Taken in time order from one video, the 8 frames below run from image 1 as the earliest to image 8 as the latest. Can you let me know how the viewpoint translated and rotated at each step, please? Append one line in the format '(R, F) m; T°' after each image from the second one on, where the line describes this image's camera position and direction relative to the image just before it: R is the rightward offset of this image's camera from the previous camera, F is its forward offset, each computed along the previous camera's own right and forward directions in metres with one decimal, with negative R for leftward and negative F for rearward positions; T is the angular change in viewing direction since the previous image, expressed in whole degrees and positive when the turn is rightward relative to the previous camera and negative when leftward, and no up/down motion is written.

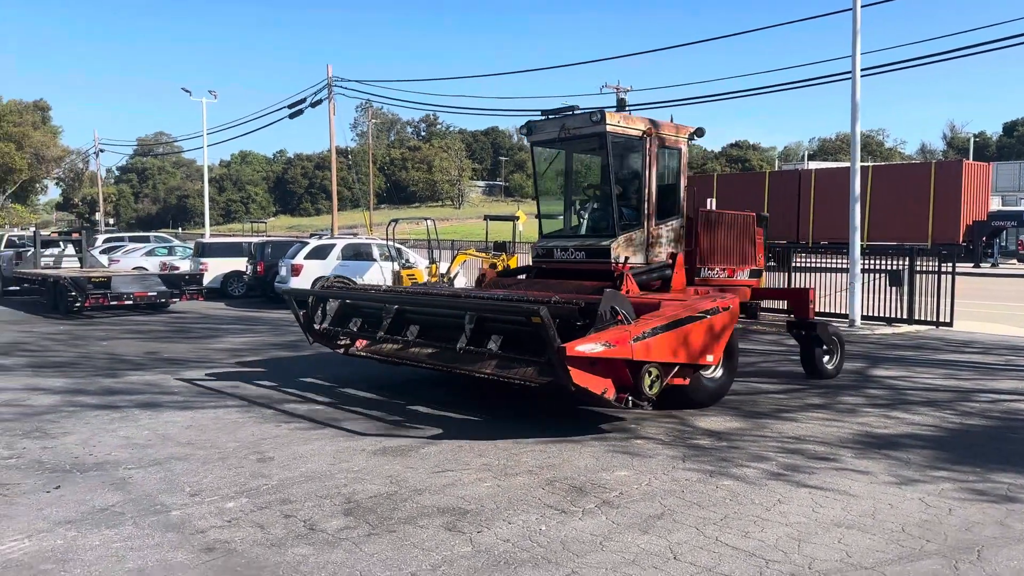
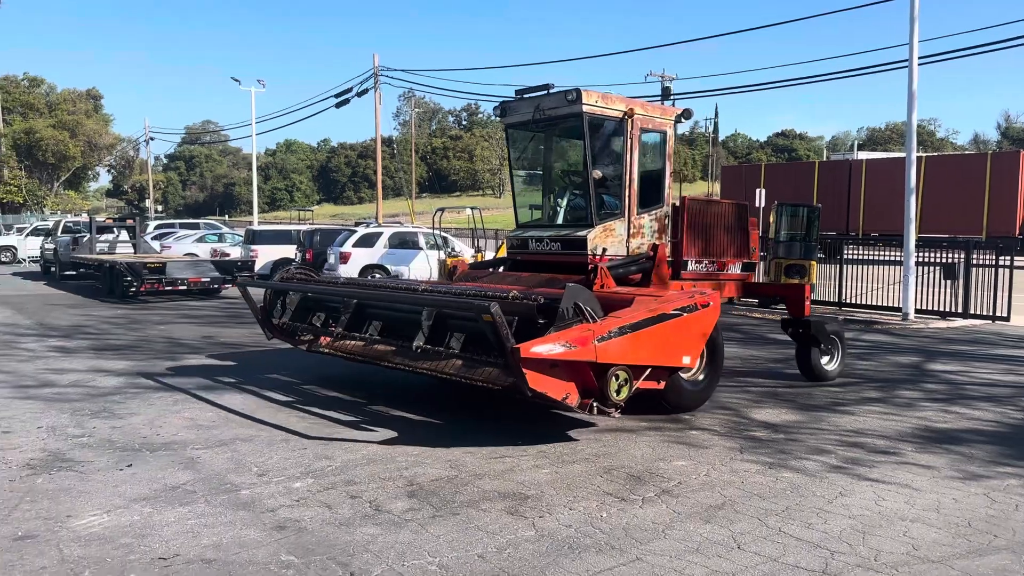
(-0.1, 0.0) m; -3°
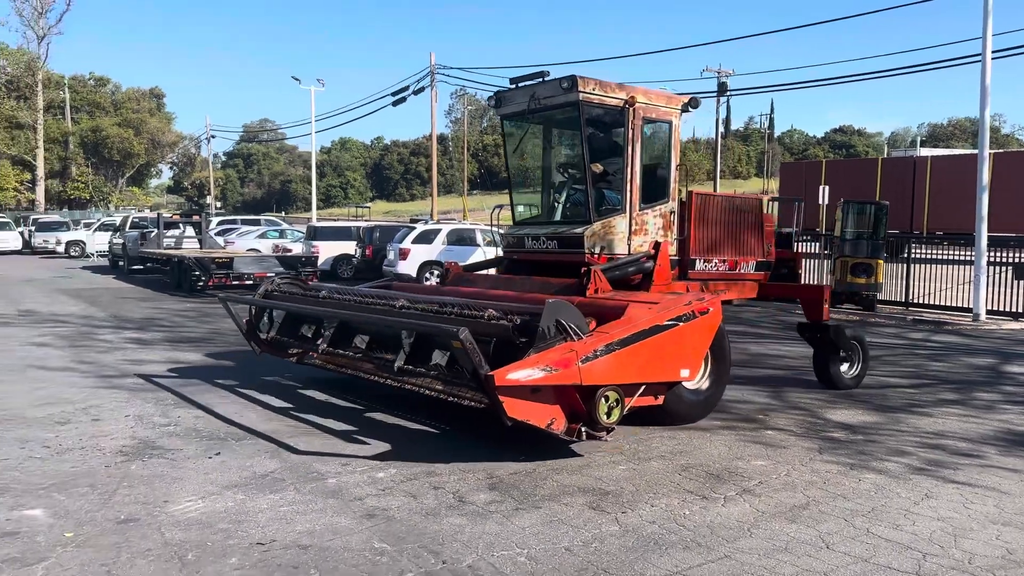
(-0.2, 0.0) m; -3°
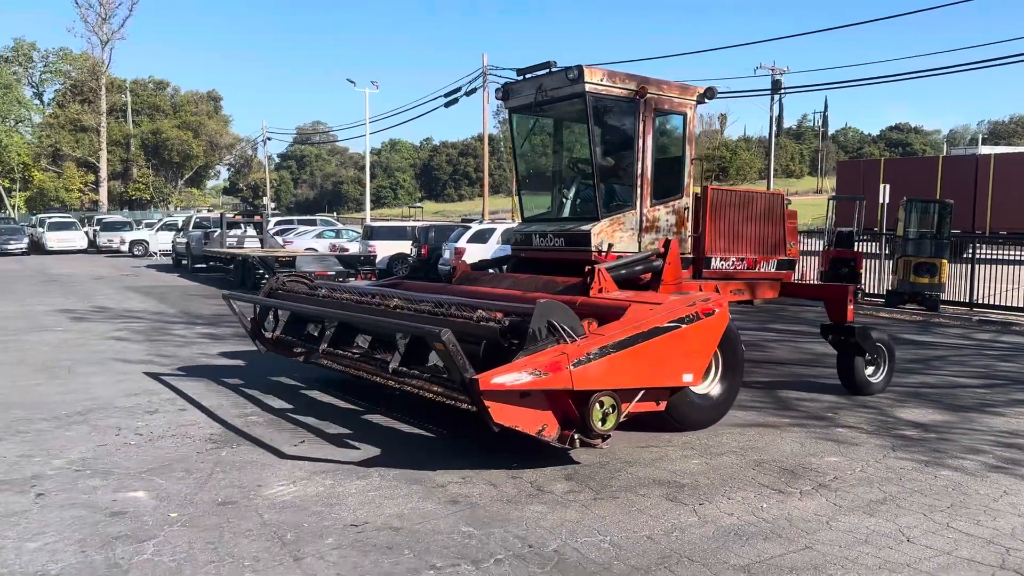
(-0.2, -0.1) m; -3°
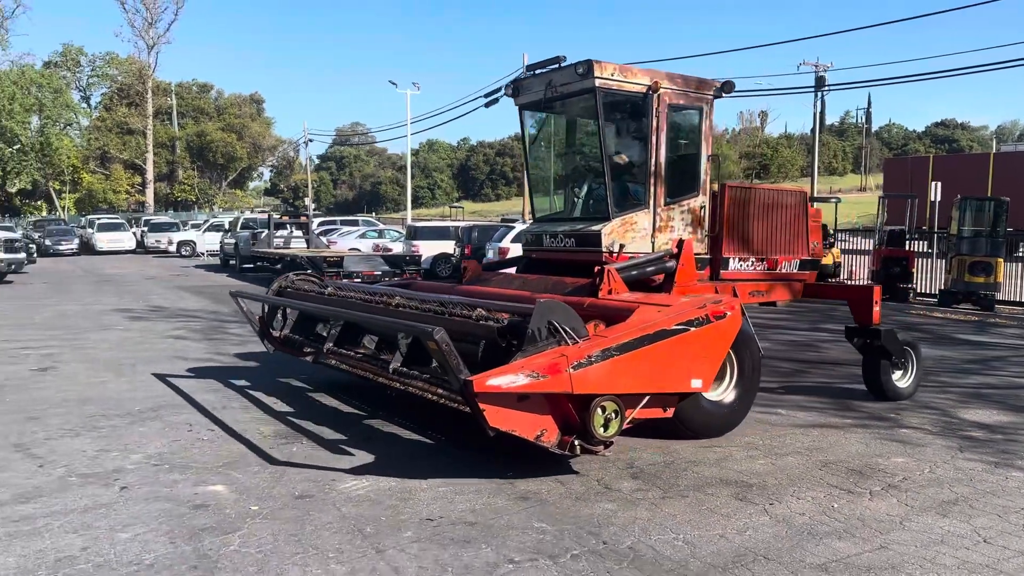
(-0.2, -0.1) m; -2°
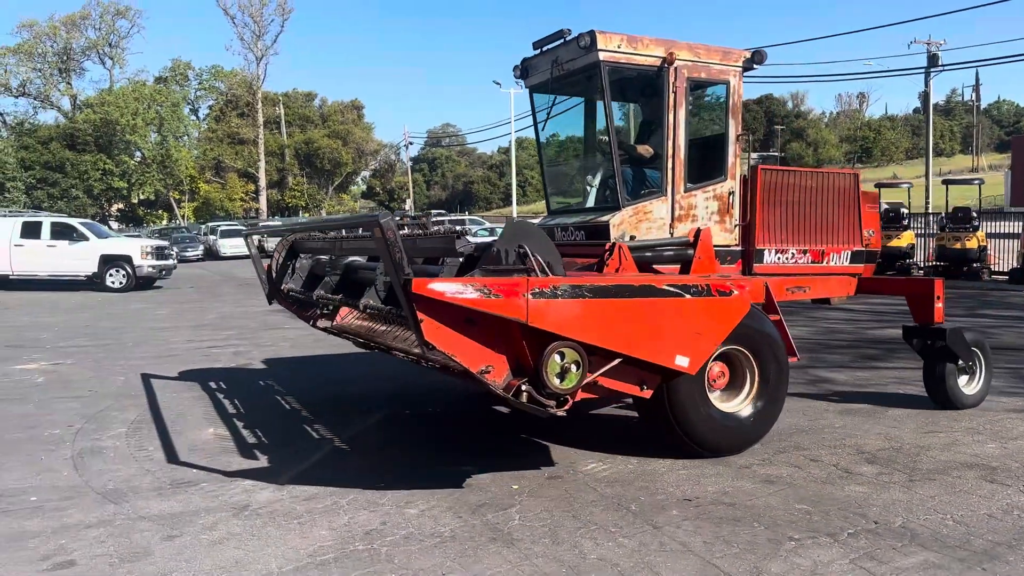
(-0.9, -0.3) m; -6°
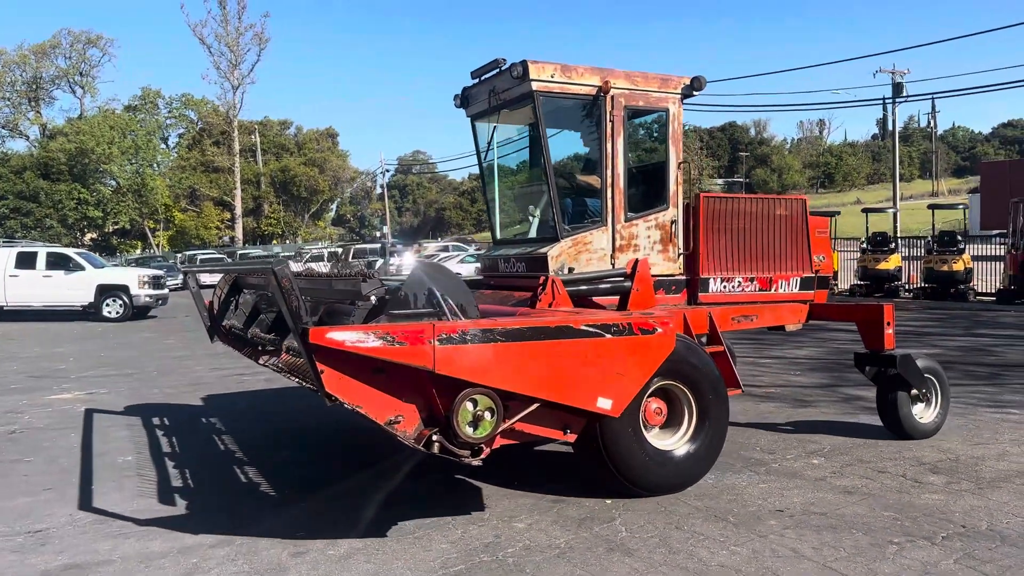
(-0.7, -0.3) m; +2°
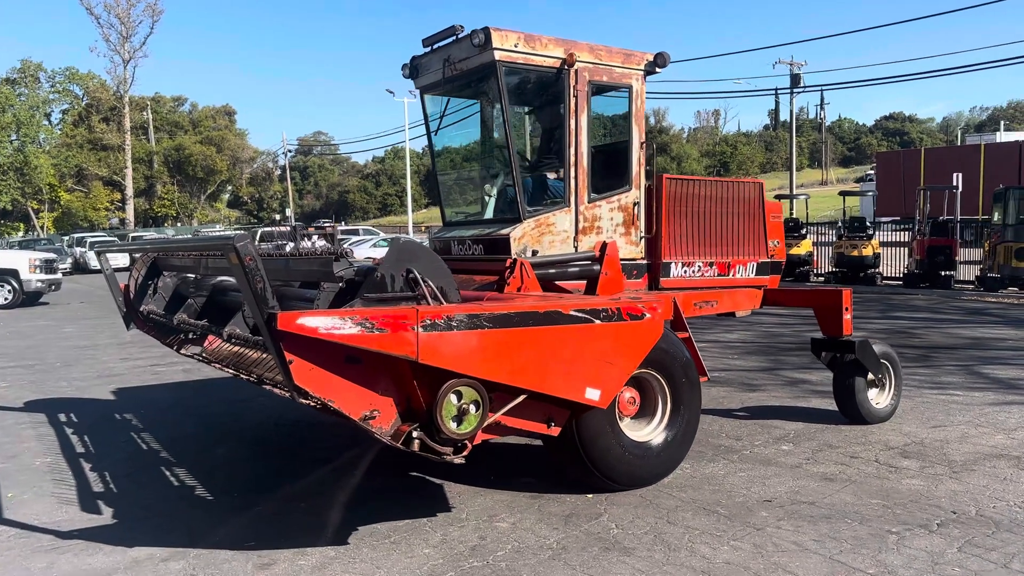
(-0.4, +0.3) m; +6°
